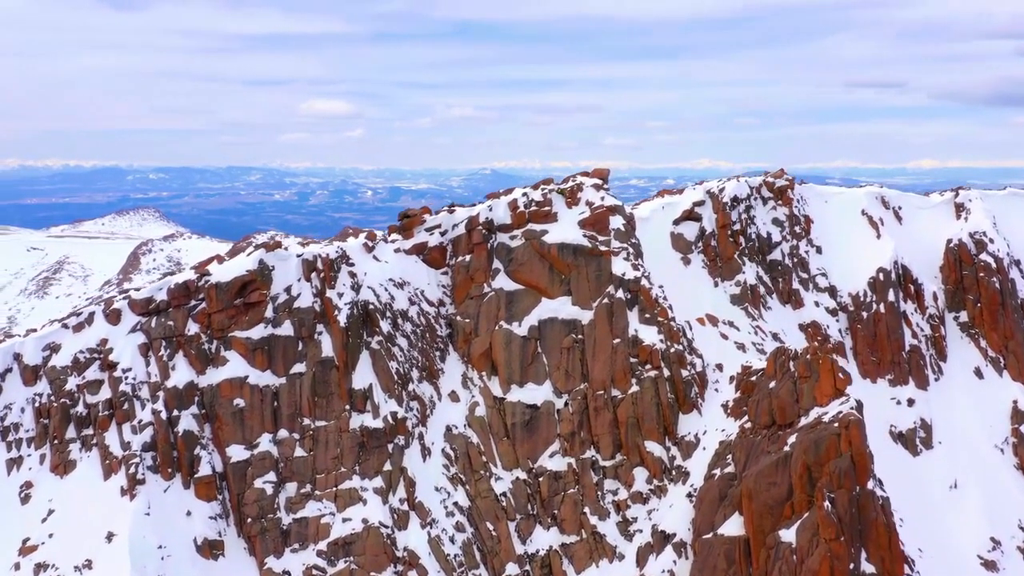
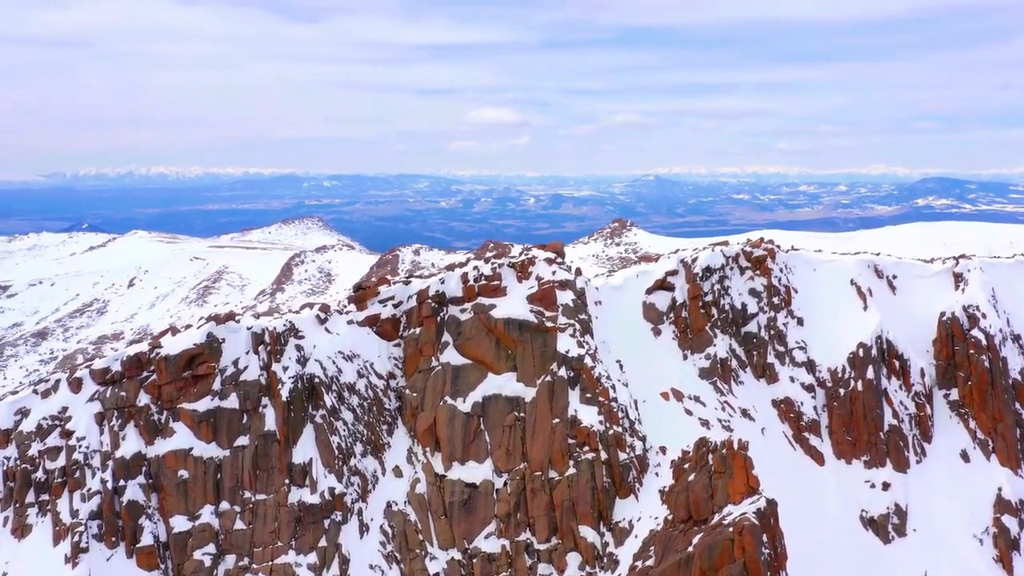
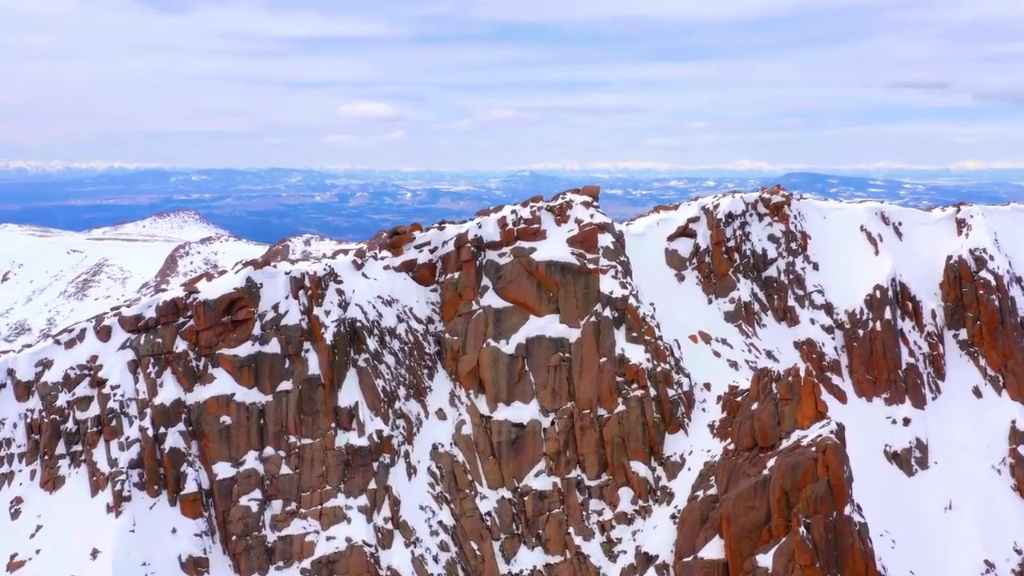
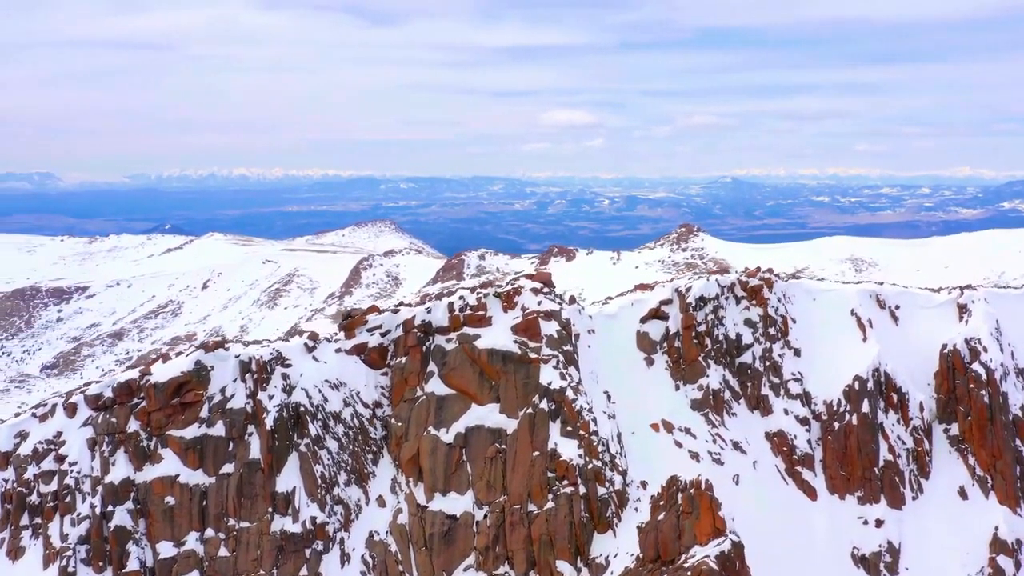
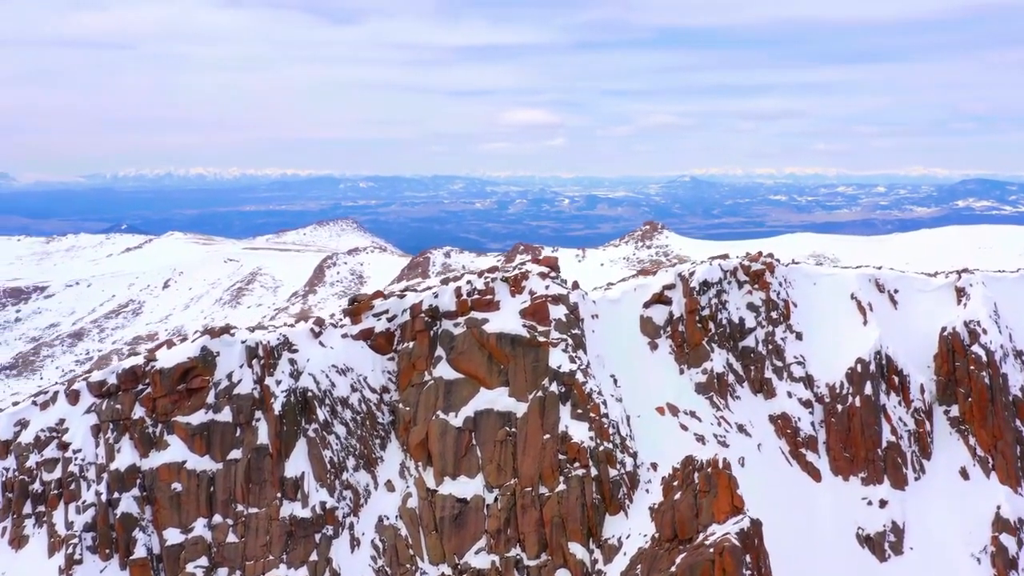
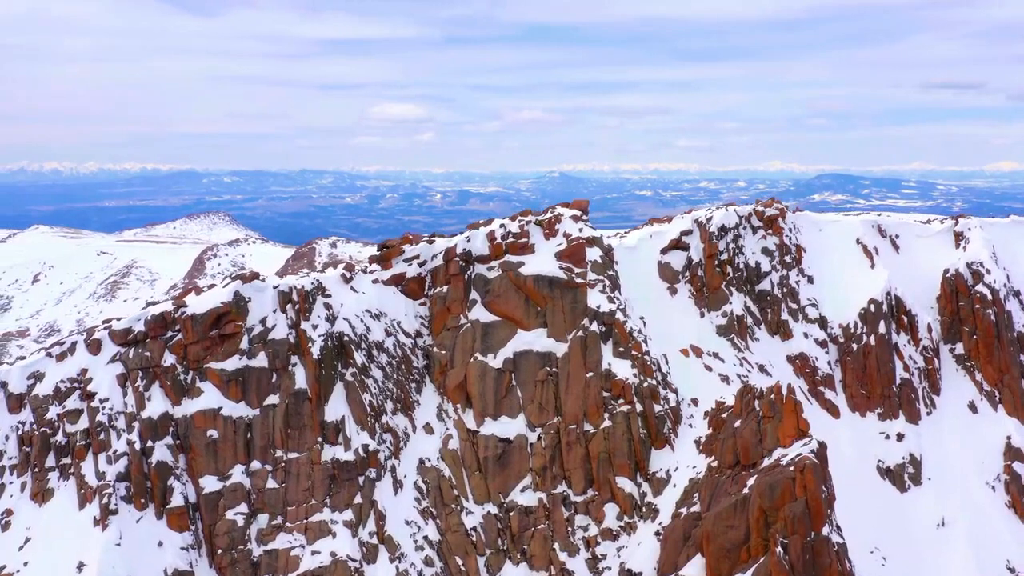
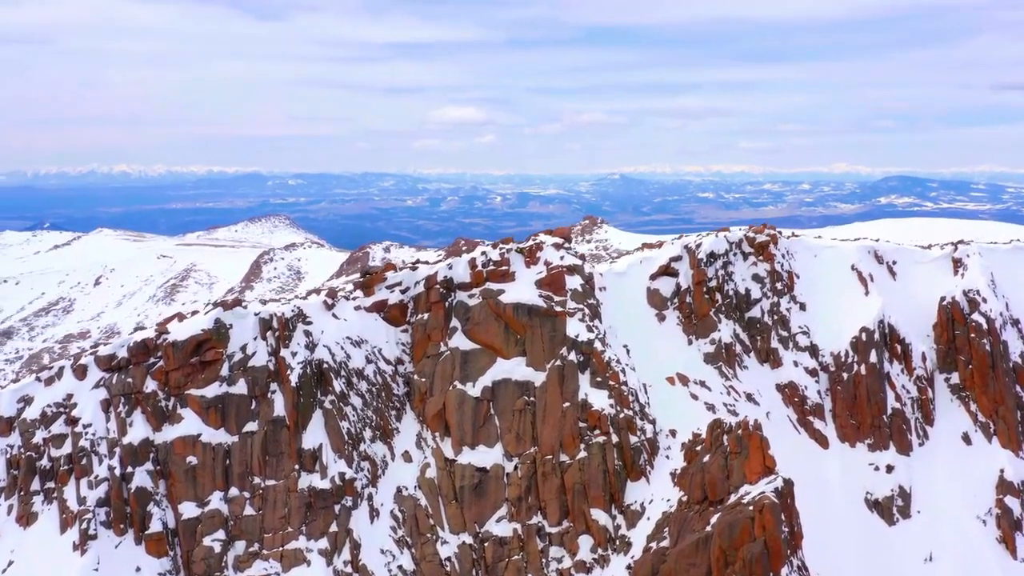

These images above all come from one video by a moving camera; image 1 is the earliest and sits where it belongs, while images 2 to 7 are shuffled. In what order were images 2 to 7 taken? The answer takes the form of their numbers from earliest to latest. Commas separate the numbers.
3, 6, 7, 2, 5, 4
